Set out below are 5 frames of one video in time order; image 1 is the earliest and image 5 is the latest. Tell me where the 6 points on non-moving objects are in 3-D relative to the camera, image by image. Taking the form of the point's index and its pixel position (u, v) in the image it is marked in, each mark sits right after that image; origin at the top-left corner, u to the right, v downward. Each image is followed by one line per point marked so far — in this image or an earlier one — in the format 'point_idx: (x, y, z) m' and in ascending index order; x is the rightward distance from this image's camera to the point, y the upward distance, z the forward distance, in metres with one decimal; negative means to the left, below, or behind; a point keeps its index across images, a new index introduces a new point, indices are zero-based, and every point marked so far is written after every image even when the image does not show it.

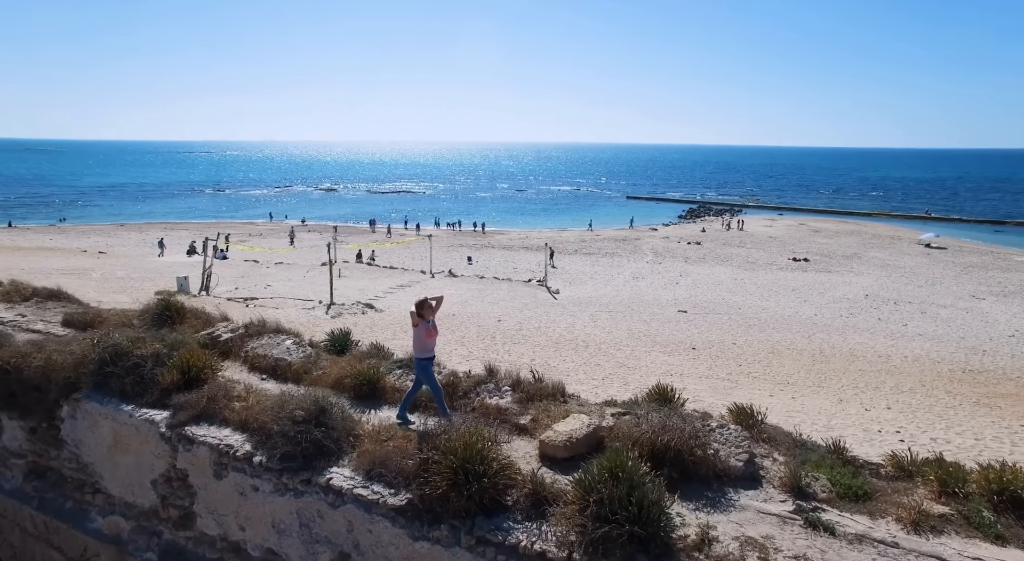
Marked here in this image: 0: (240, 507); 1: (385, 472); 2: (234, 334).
0: (-2.6, -2.2, +5.5) m
1: (-1.1, -1.7, +5.0) m
2: (-3.9, -0.8, +8.1) m
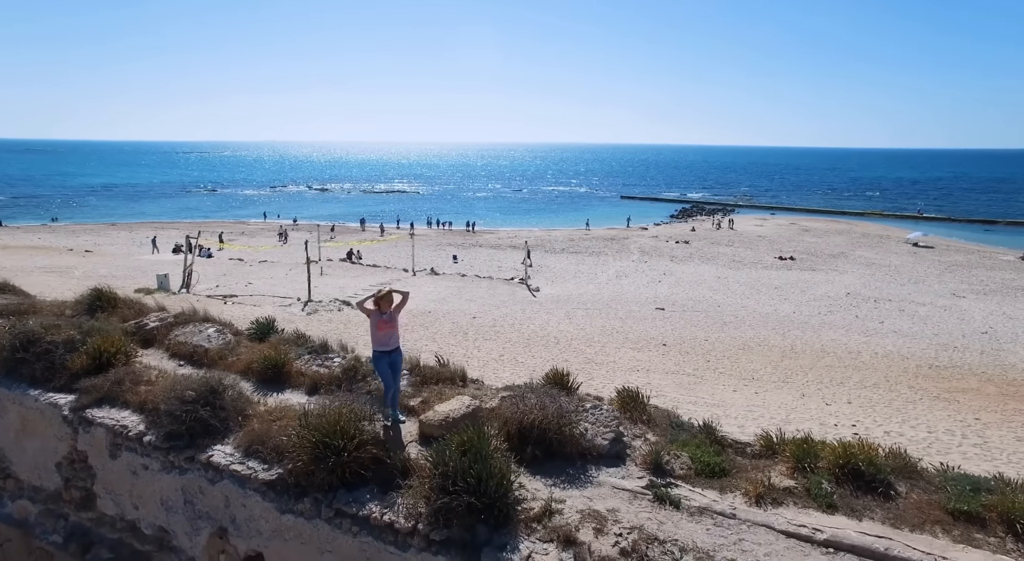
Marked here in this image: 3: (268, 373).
0: (-3.7, -2.0, +5.7) m
1: (-2.3, -1.5, +5.2) m
2: (-5.1, -0.6, +8.3) m
3: (-2.8, -1.1, +6.6) m
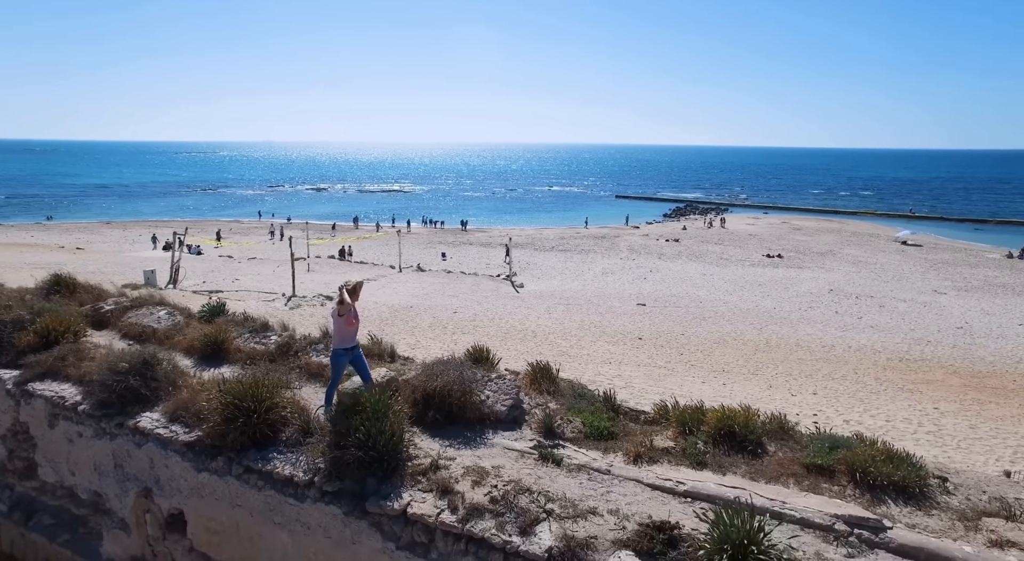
0: (-4.6, -1.8, +6.0) m
1: (-3.2, -1.3, +5.5) m
2: (-6.0, -0.4, +8.6) m
3: (-3.7, -0.8, +7.0) m
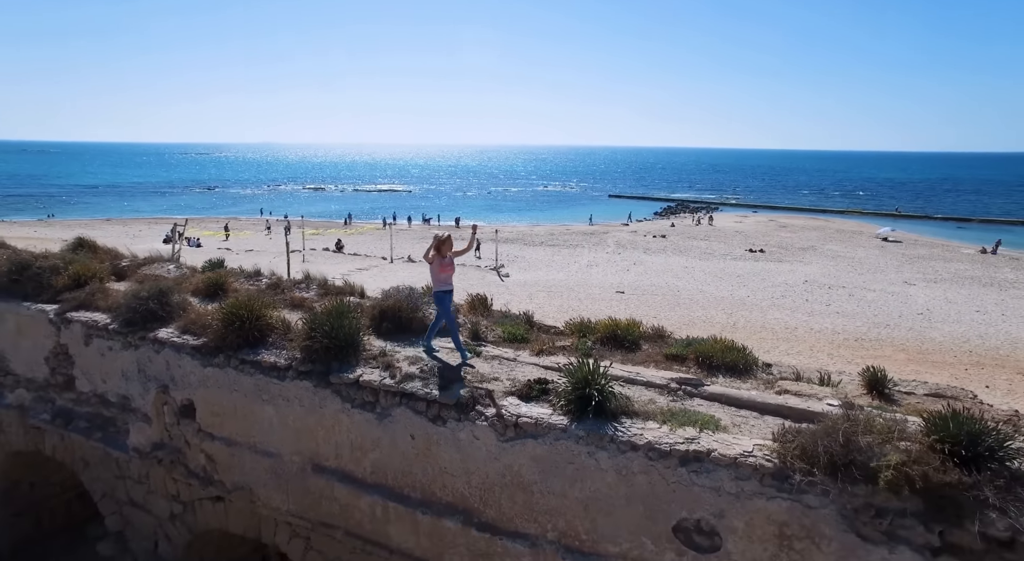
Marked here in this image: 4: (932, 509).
0: (-5.4, -1.1, +7.6) m
1: (-3.9, -0.6, +7.1) m
2: (-6.7, +0.3, +10.1) m
3: (-4.5, -0.1, +8.5) m
4: (+2.8, -1.5, +3.8) m
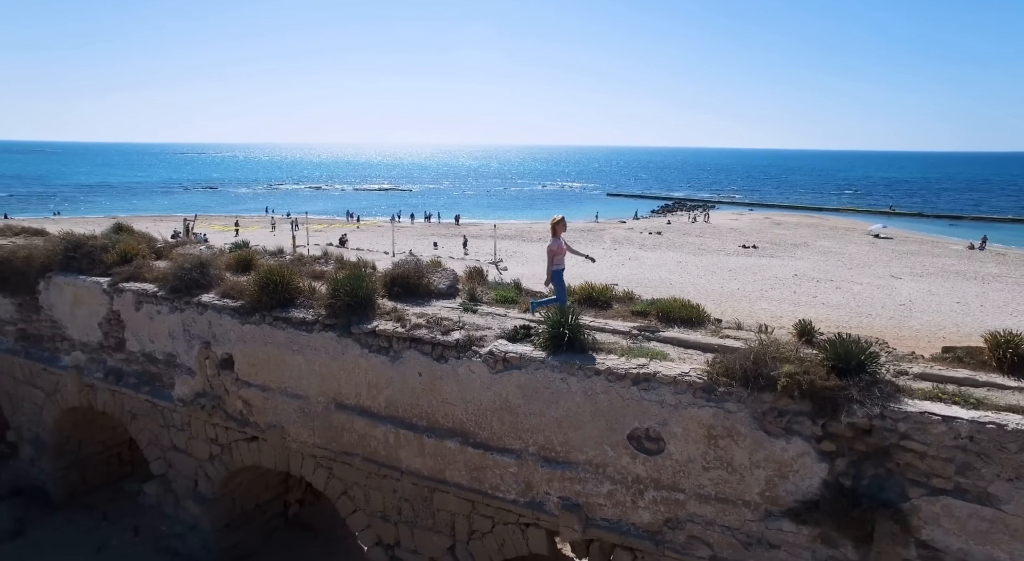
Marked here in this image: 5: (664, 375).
0: (-5.5, -0.7, +8.8) m
1: (-4.0, -0.2, +8.3) m
2: (-6.8, +0.7, +11.3) m
3: (-4.6, +0.3, +9.7) m
4: (+2.7, -1.1, +5.0) m
5: (+1.5, -0.9, +5.5) m
